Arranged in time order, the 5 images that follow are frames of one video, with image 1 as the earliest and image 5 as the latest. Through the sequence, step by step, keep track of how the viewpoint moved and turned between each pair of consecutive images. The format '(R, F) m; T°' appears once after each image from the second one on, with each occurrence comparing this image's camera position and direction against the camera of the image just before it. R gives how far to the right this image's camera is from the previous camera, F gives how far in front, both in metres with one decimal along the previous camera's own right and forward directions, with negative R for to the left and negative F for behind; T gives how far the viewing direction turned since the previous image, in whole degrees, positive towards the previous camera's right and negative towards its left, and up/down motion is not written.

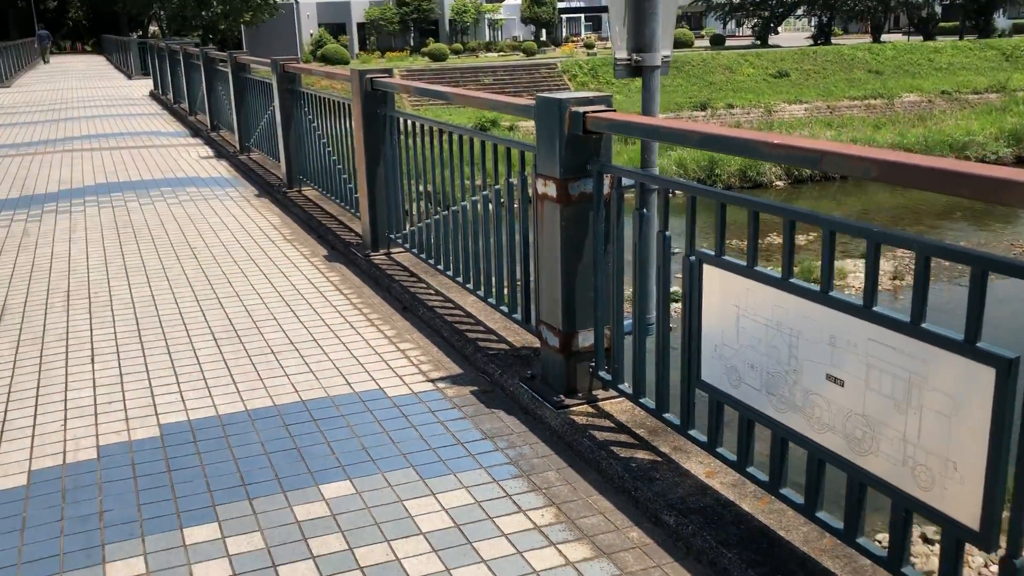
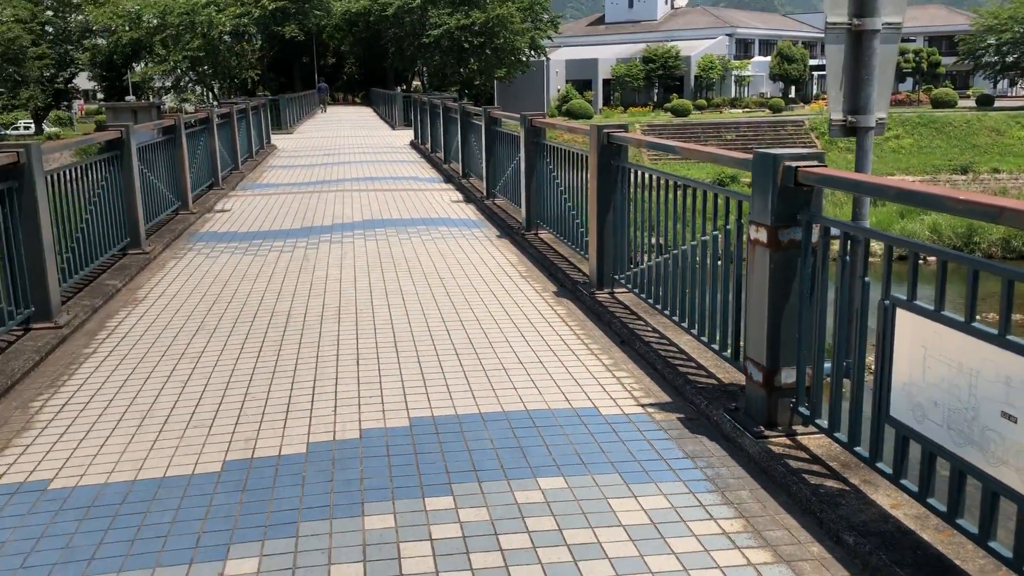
(+0.1, -0.4) m; -15°
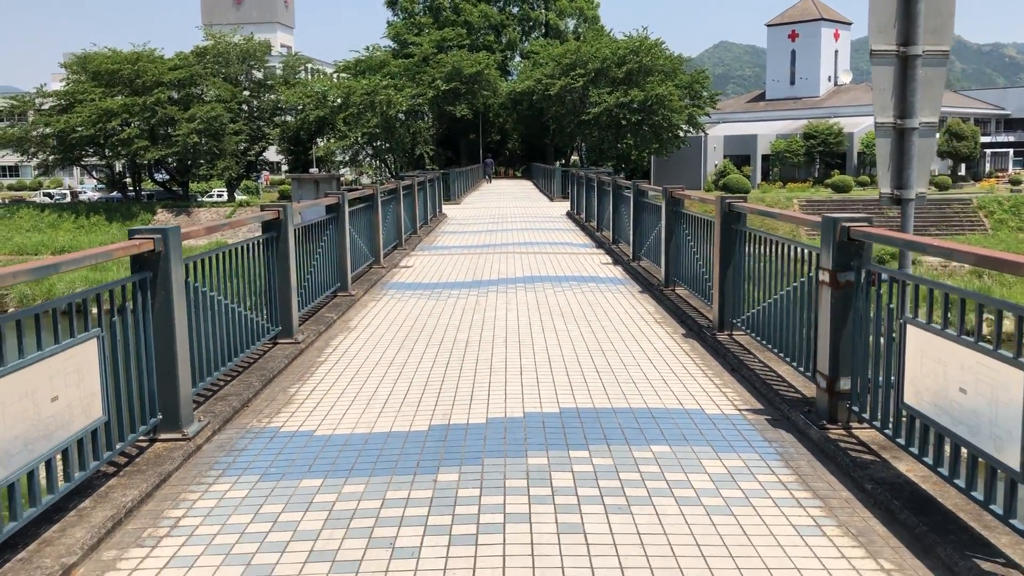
(+0.2, -1.4) m; -10°
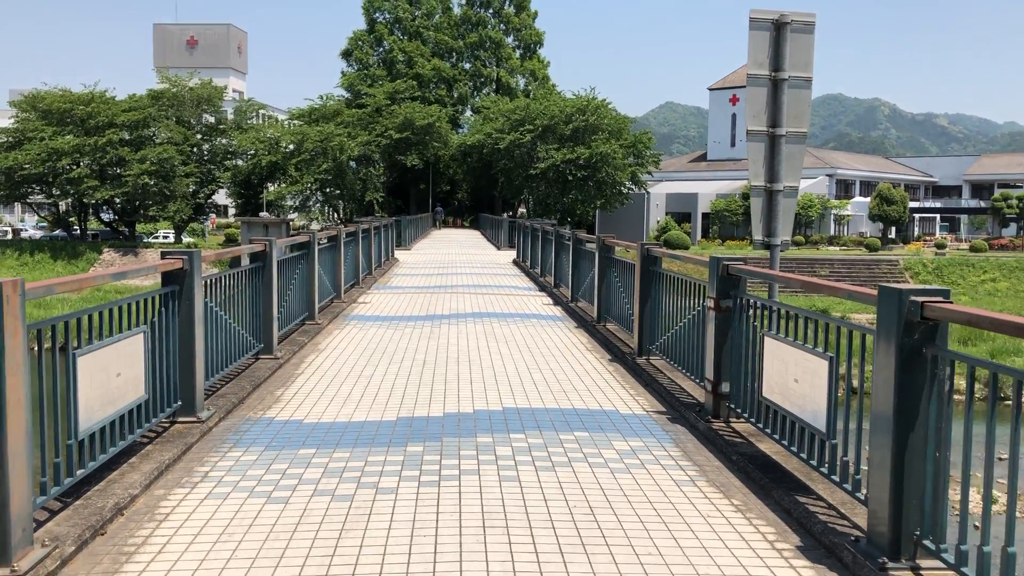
(-0.1, -1.3) m; +4°
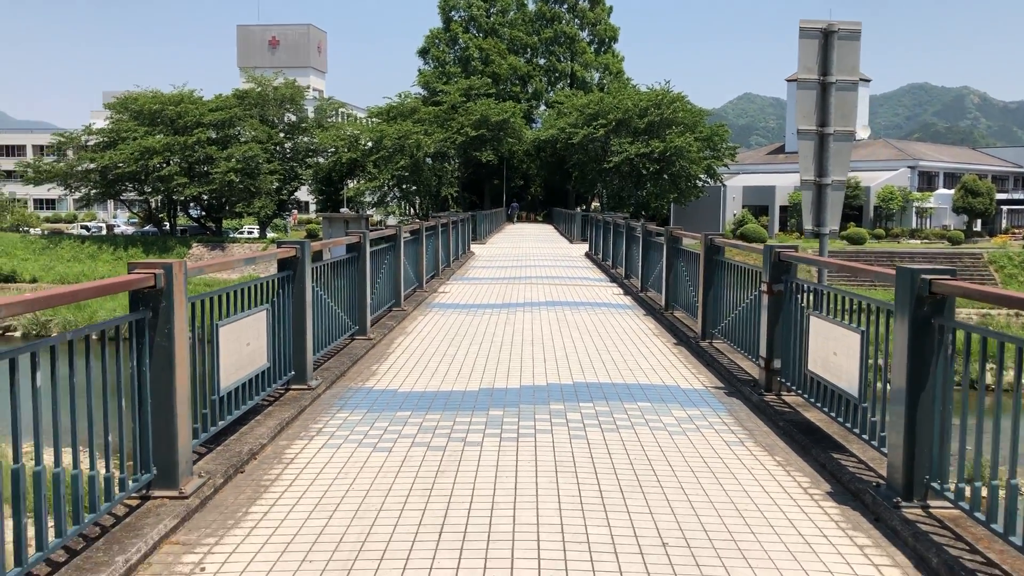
(0.0, -0.7) m; -5°
